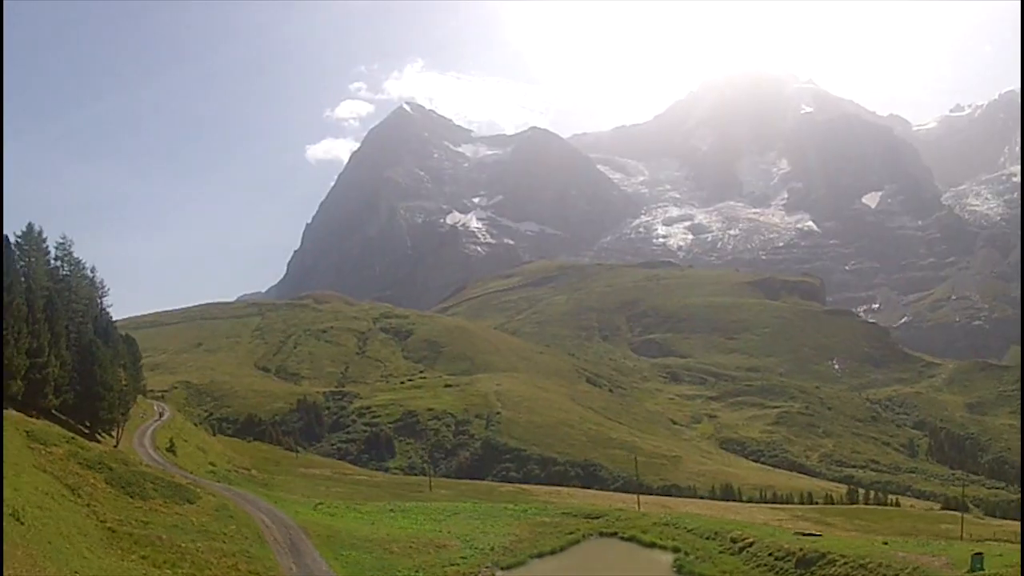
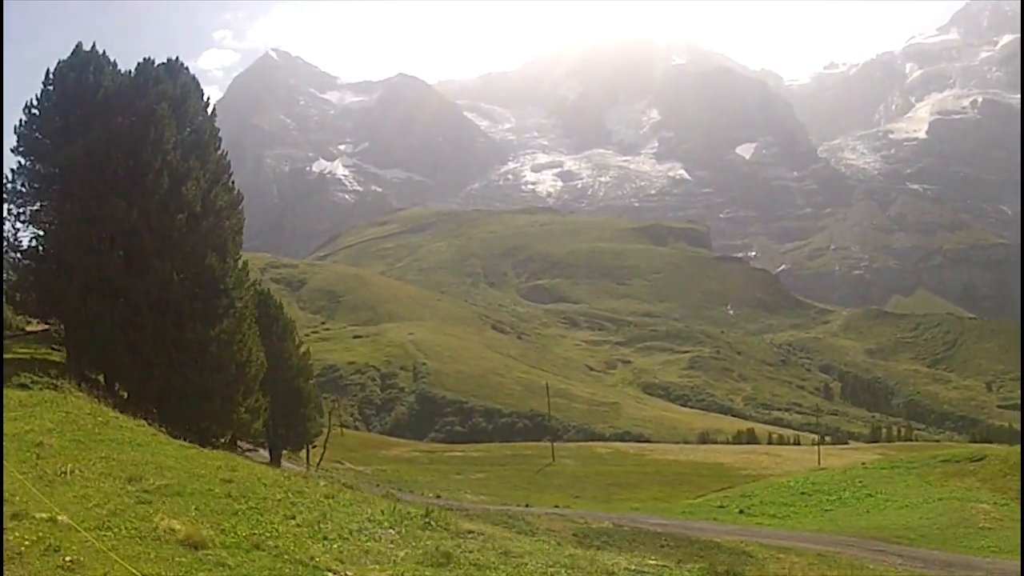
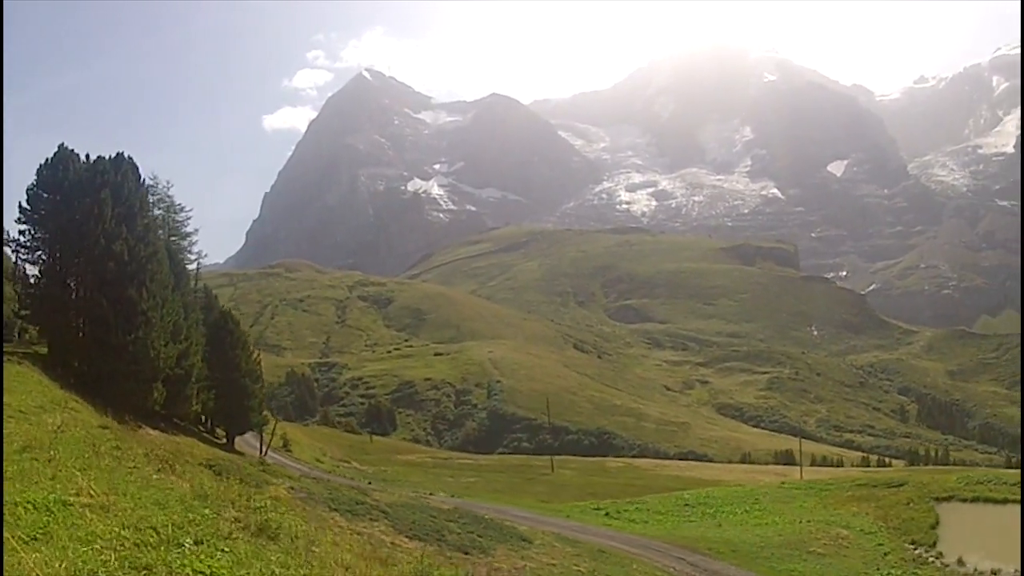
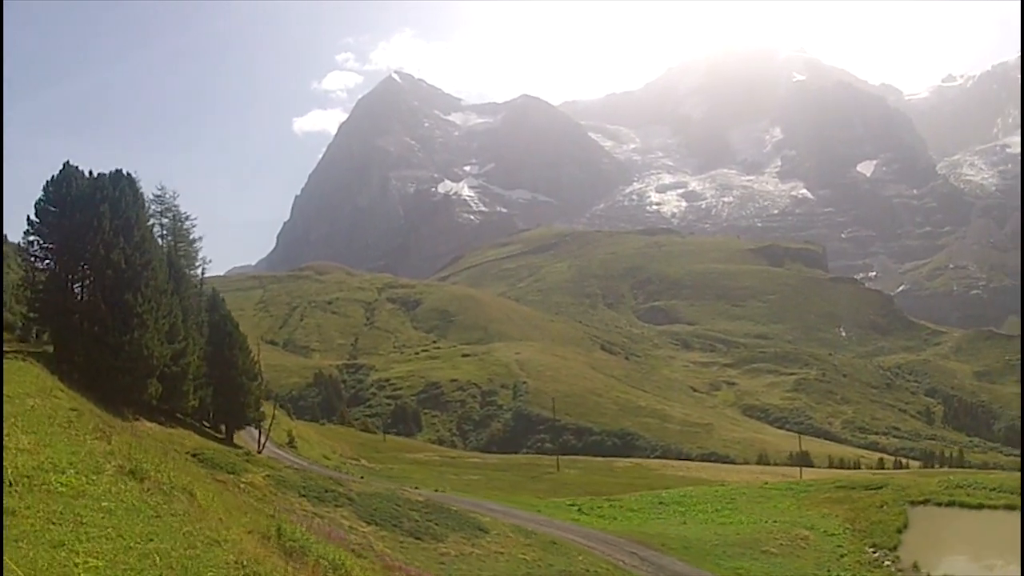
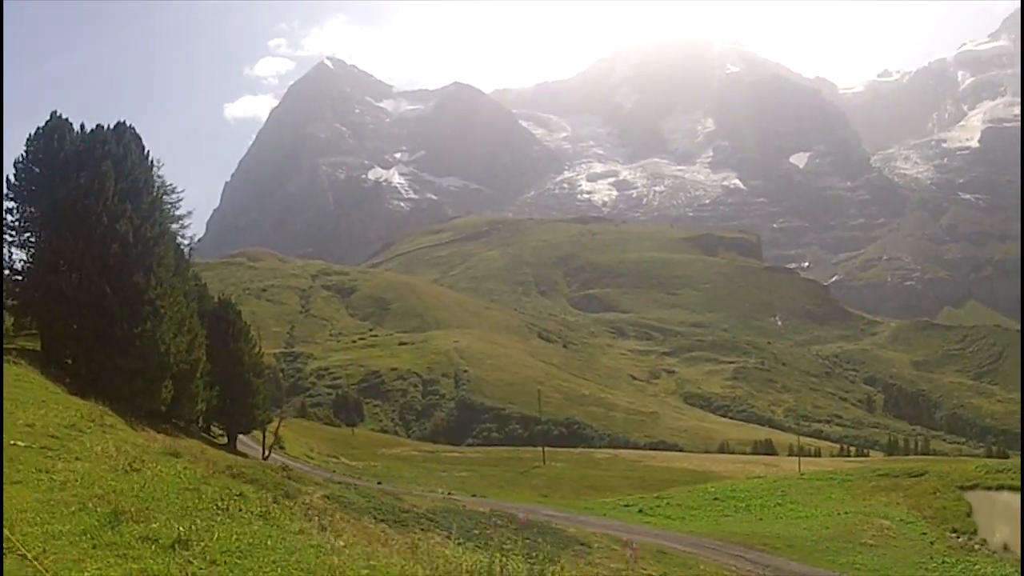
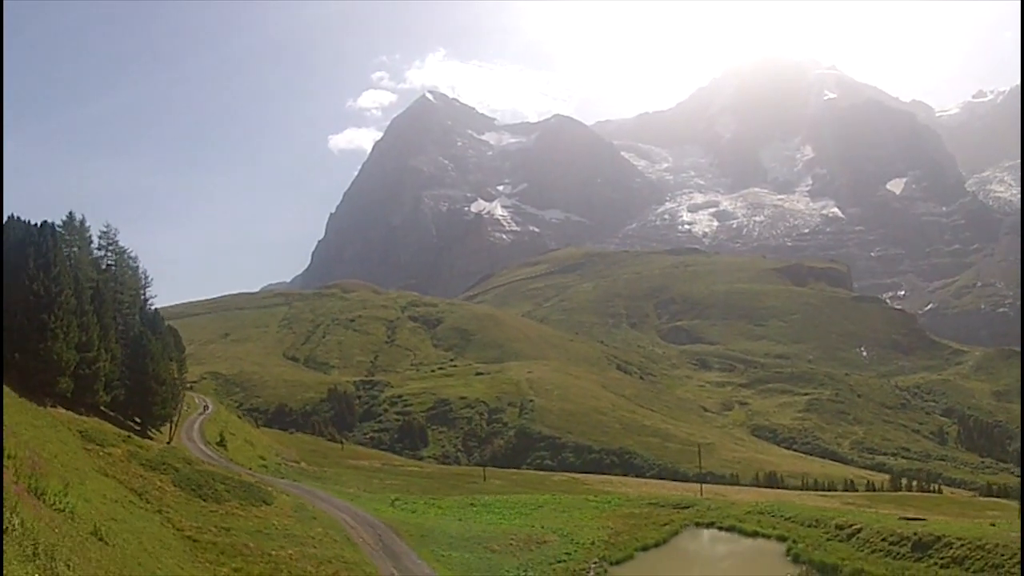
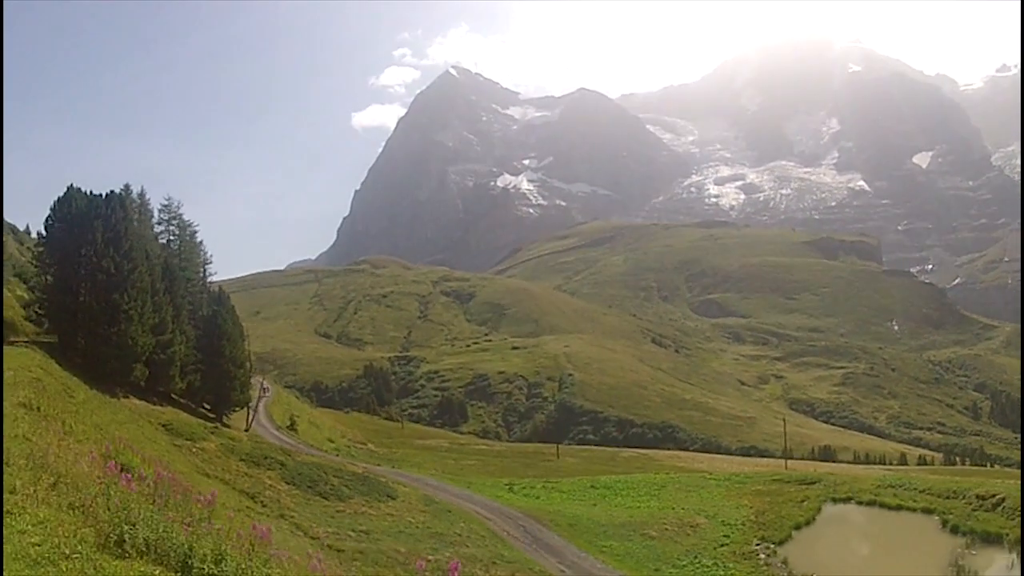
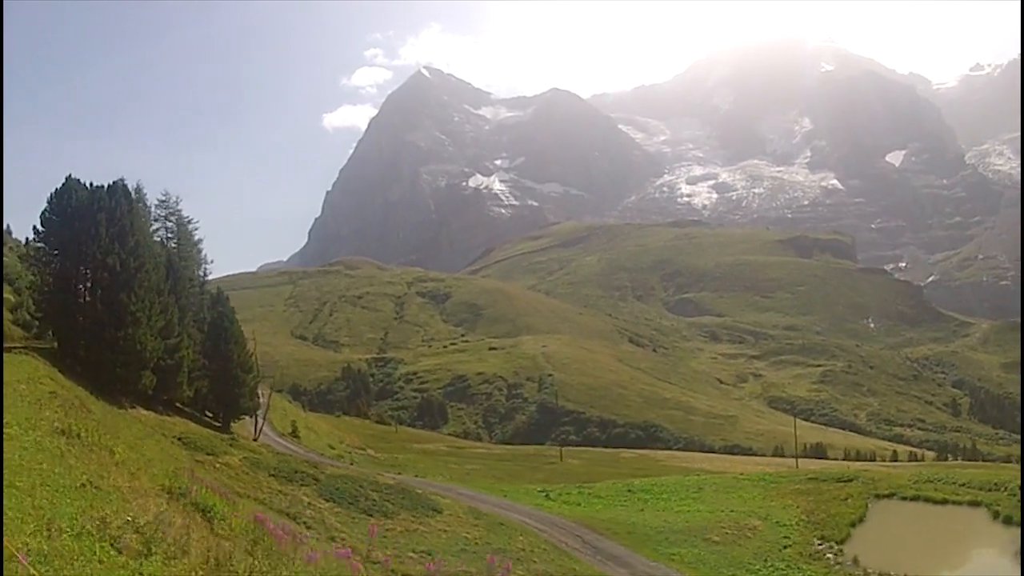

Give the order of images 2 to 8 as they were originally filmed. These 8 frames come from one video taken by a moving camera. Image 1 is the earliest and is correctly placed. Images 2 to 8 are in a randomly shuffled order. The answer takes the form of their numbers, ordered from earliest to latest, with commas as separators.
6, 7, 8, 4, 3, 5, 2
